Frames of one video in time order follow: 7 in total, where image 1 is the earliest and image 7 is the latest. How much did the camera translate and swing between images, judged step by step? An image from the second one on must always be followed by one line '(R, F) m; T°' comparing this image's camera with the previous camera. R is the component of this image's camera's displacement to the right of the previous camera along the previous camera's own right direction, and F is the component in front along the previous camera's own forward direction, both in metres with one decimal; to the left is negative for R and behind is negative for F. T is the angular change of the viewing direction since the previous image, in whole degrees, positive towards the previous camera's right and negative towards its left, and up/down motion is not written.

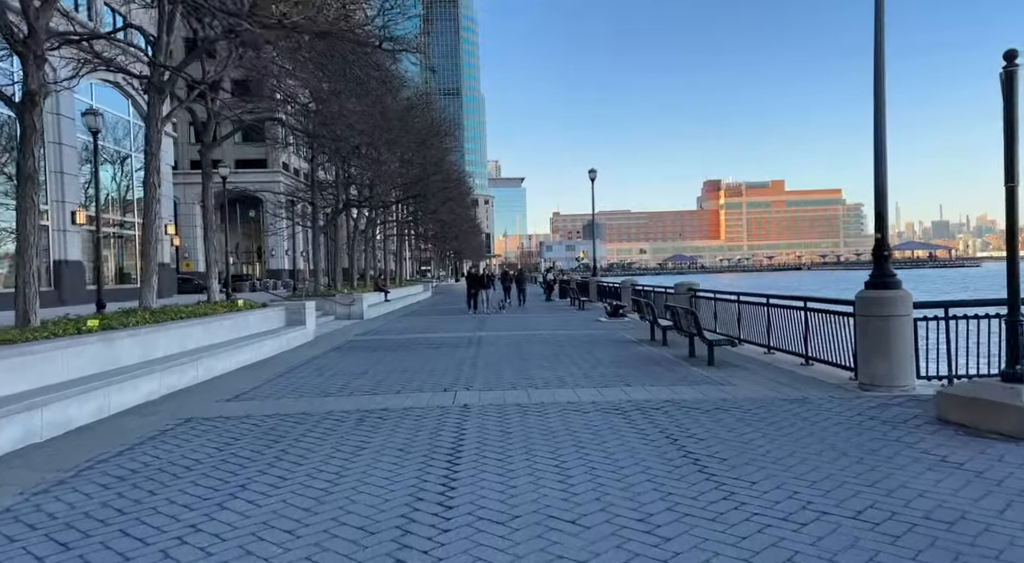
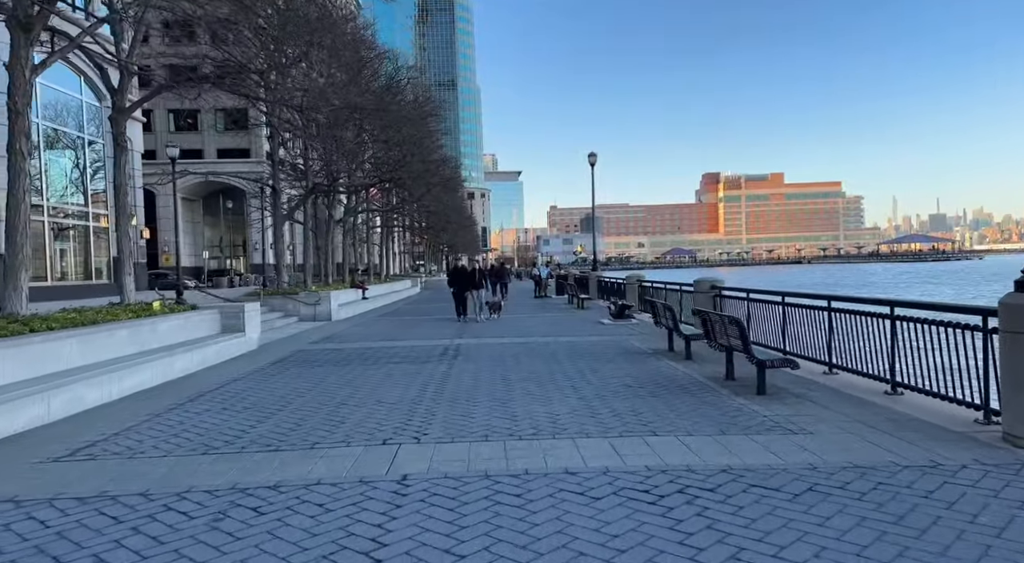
(+0.2, +2.8) m; 0°
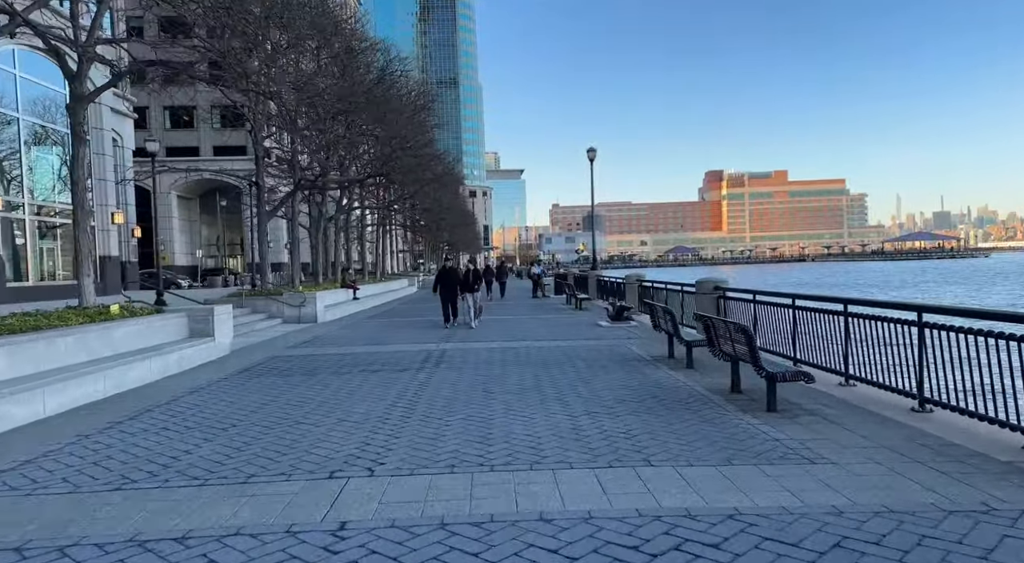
(+0.3, +0.9) m; 0°
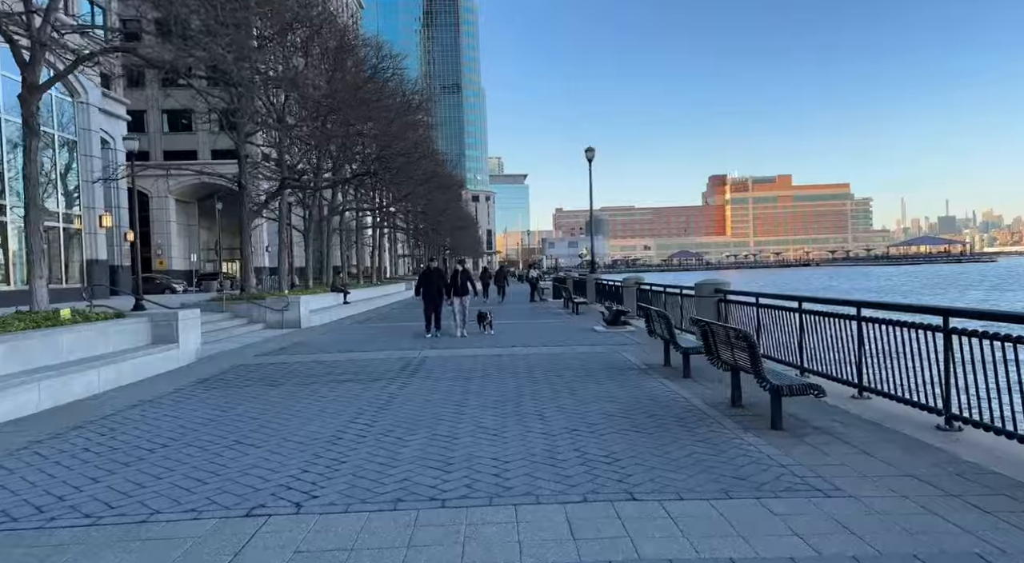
(+0.3, +0.8) m; 0°
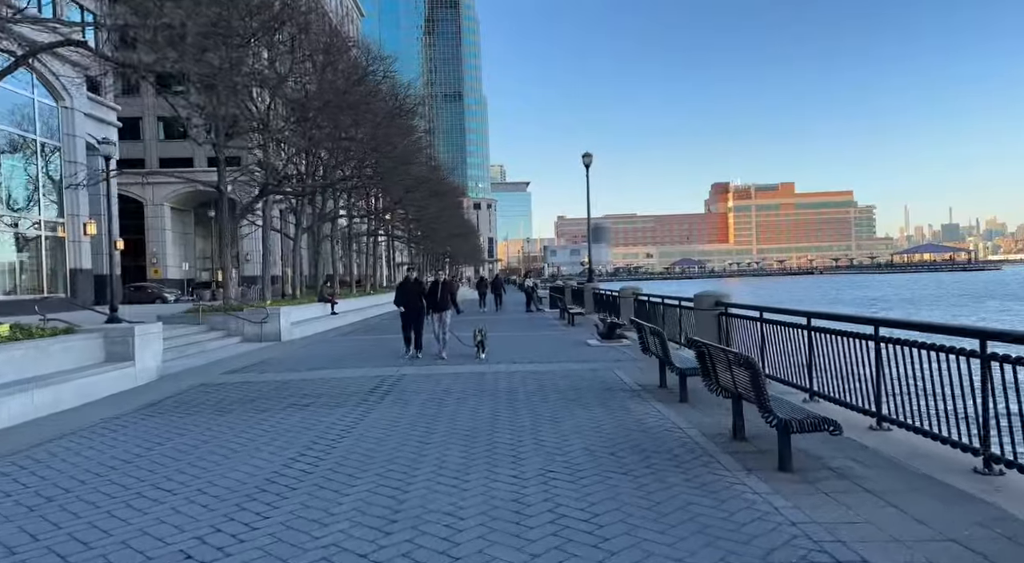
(+0.3, +0.9) m; 0°
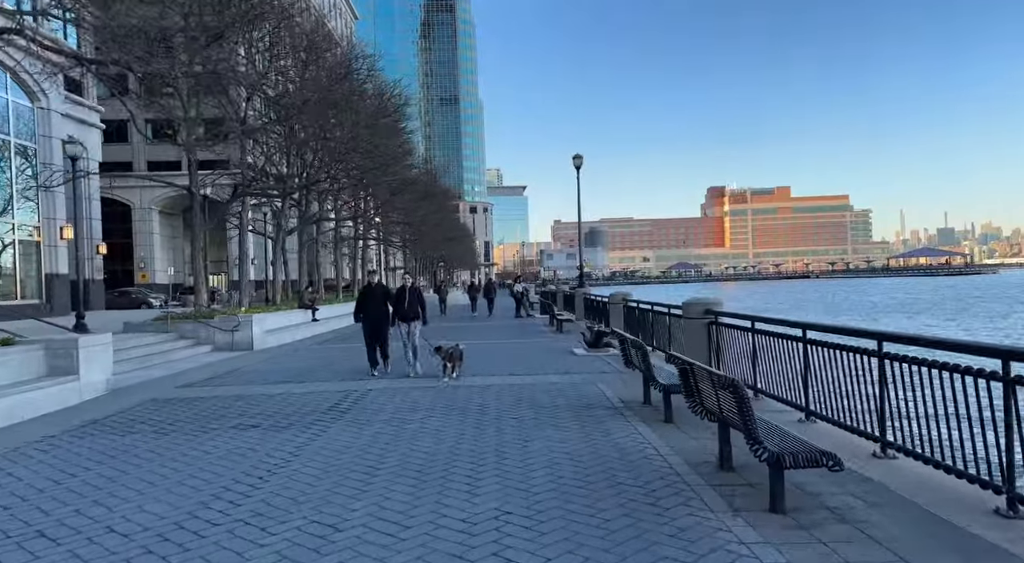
(+0.3, +0.7) m; 0°
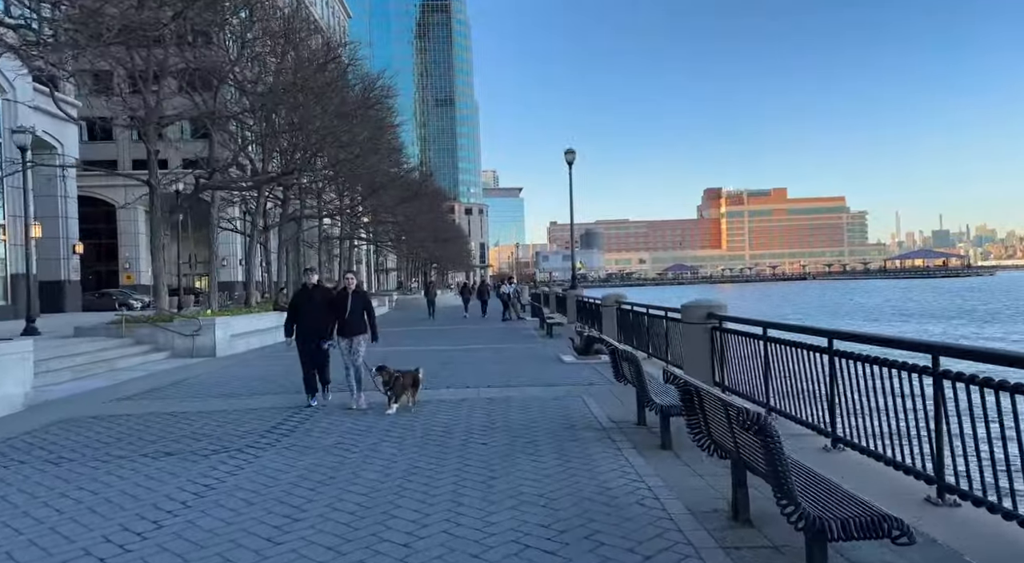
(+0.3, +1.2) m; 0°
